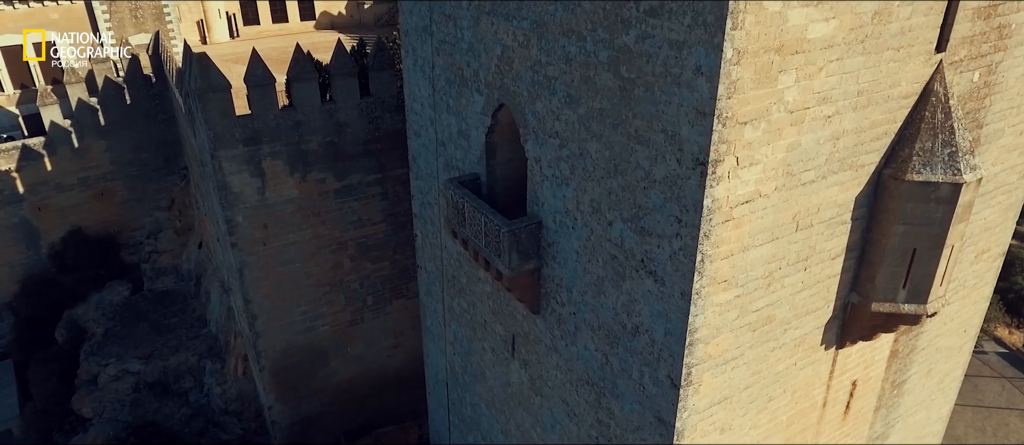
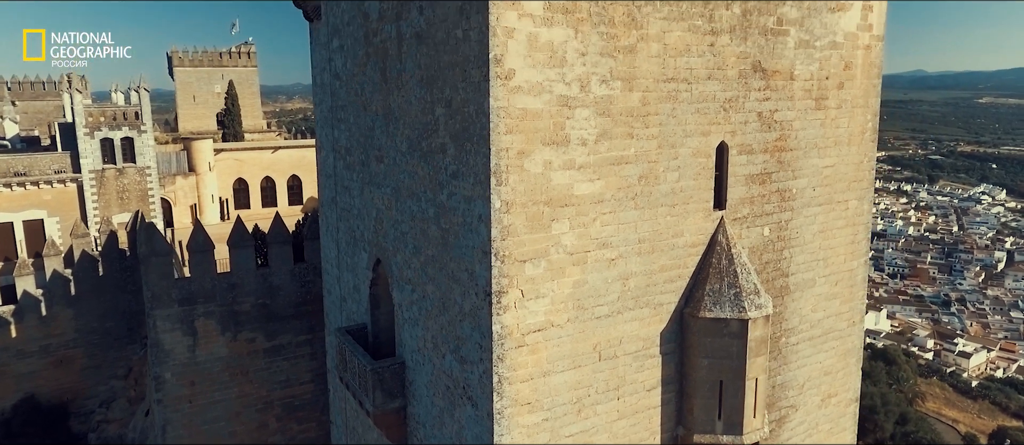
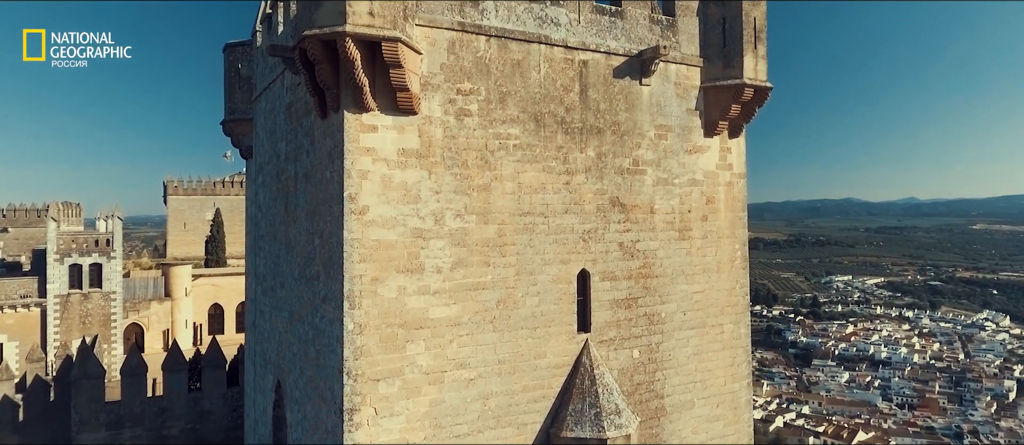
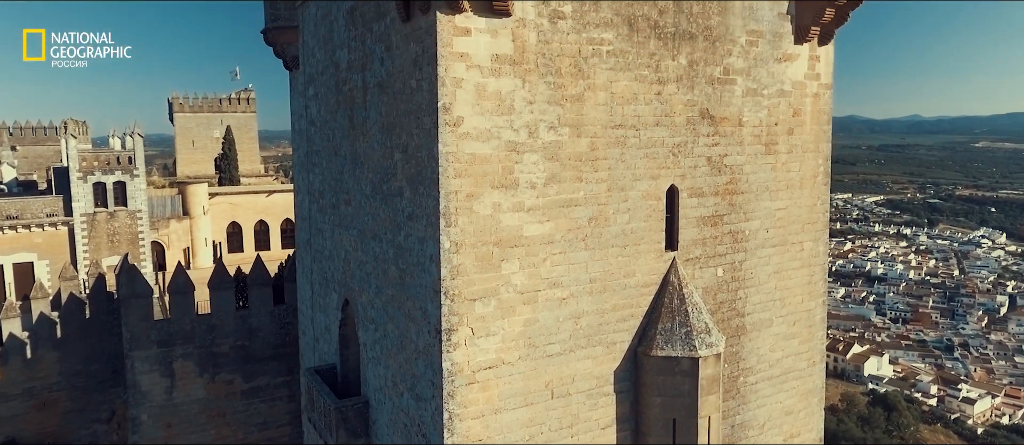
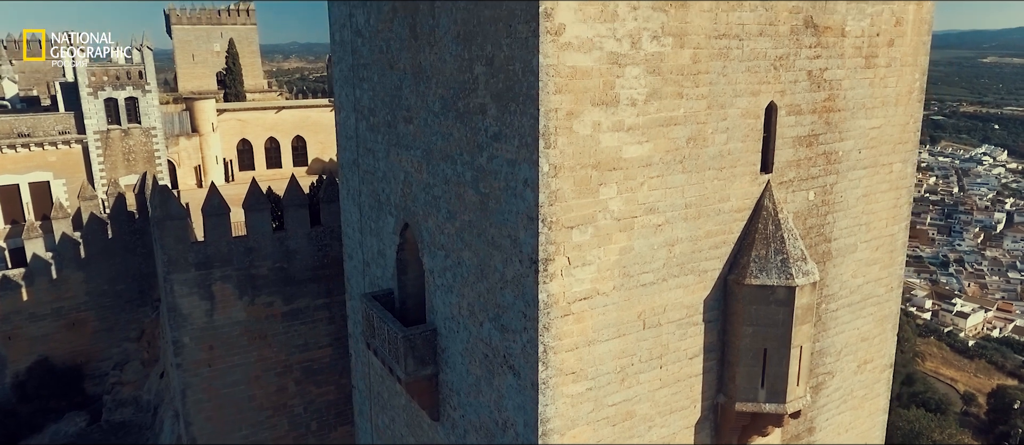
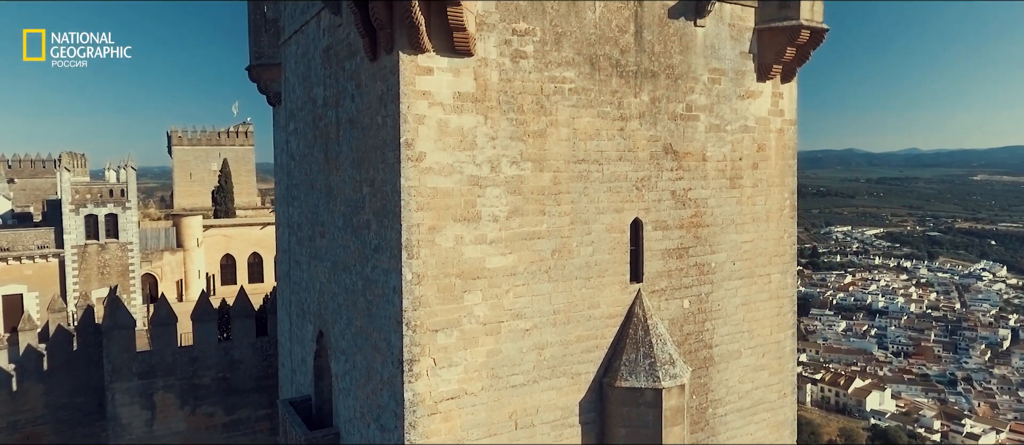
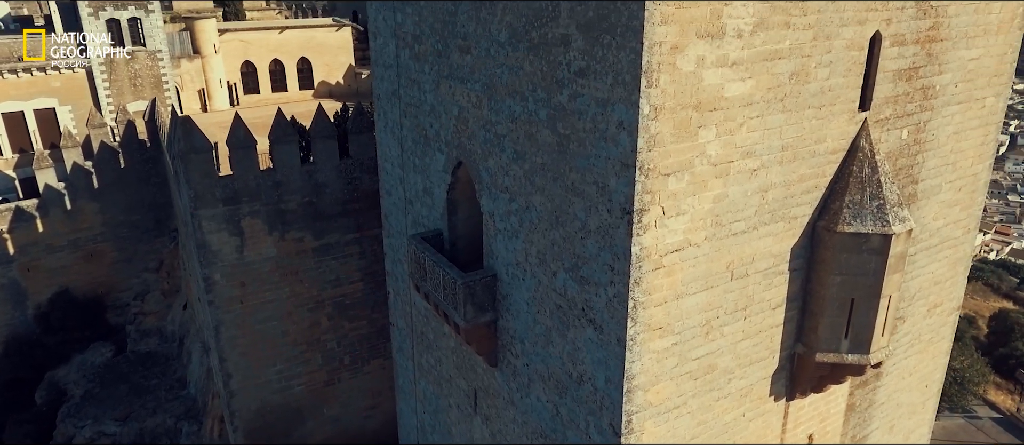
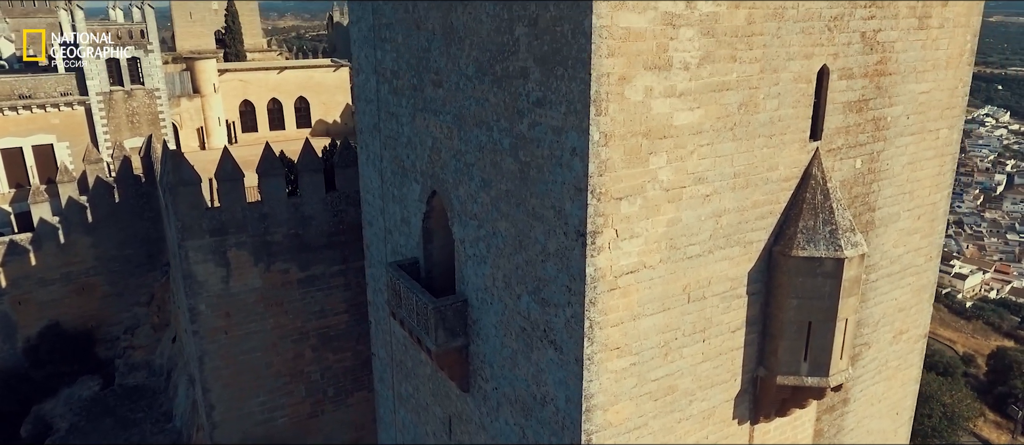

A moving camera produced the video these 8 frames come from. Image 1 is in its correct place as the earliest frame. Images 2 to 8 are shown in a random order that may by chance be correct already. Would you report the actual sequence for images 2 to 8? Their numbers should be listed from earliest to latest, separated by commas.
7, 8, 5, 2, 4, 6, 3
